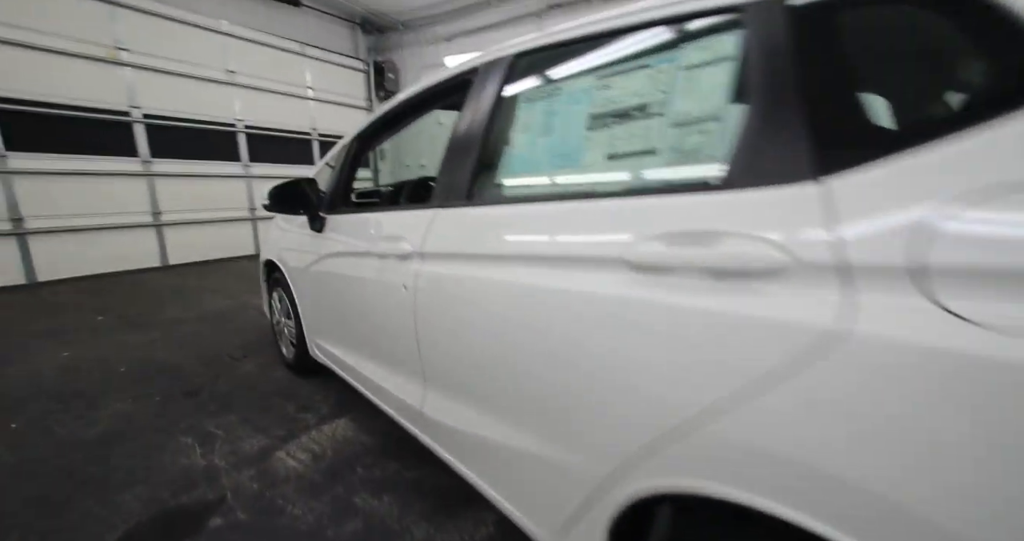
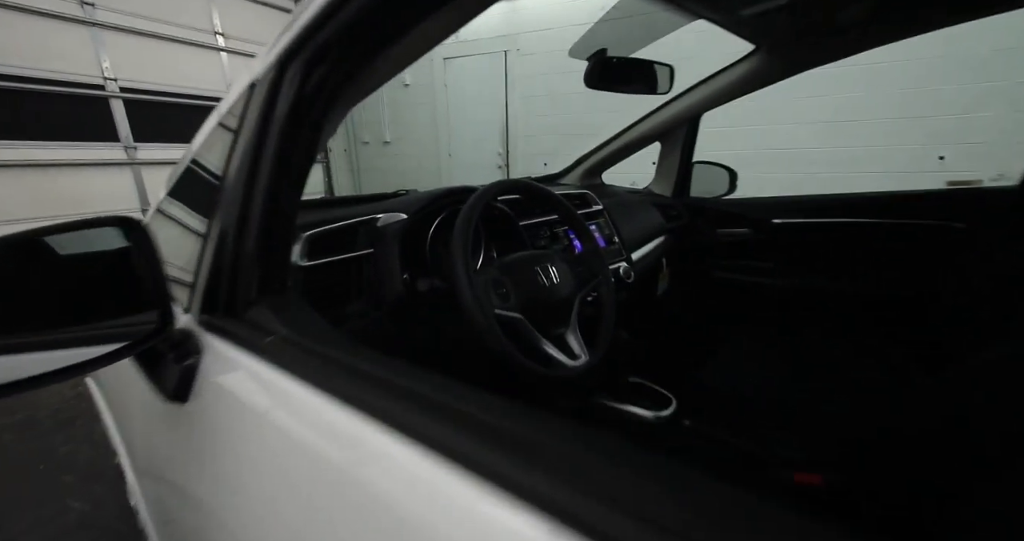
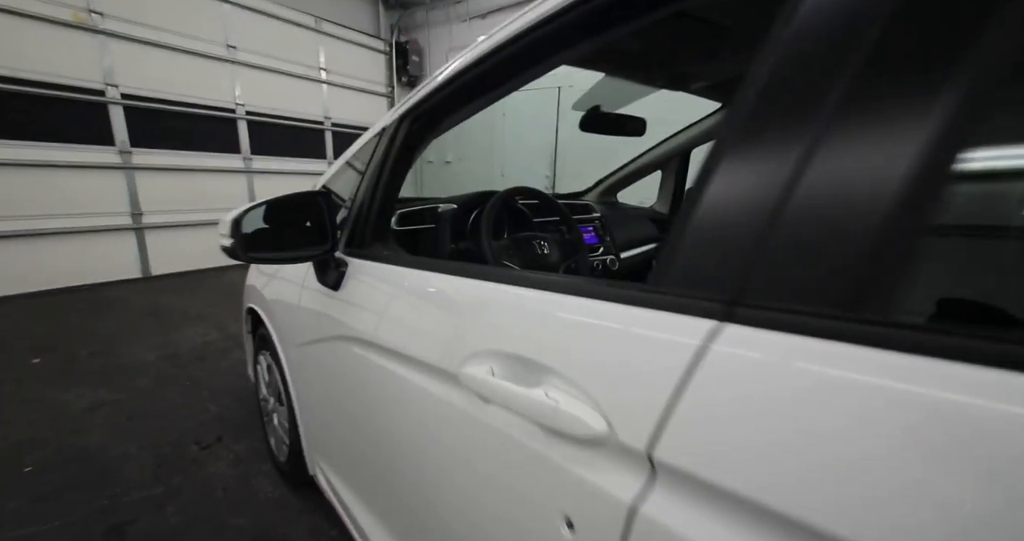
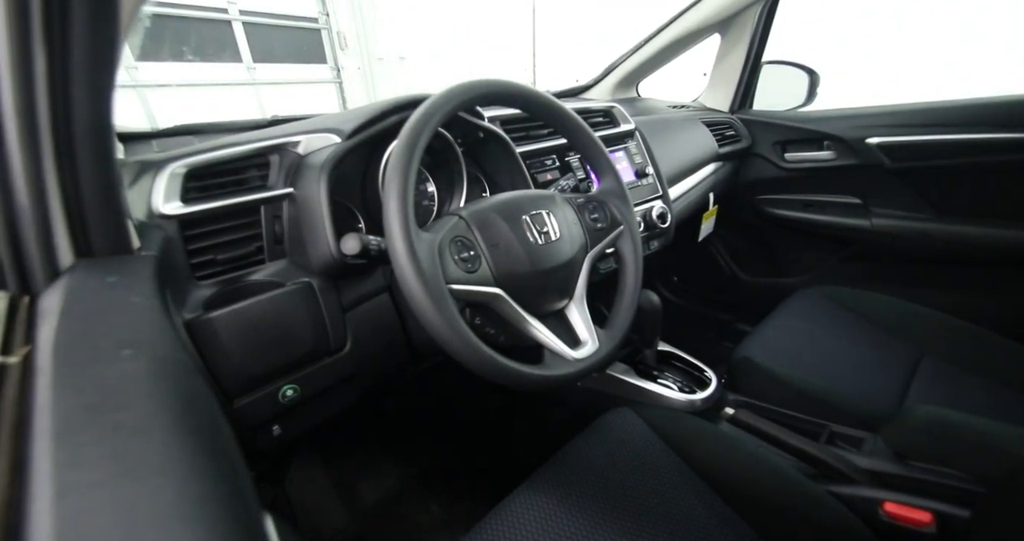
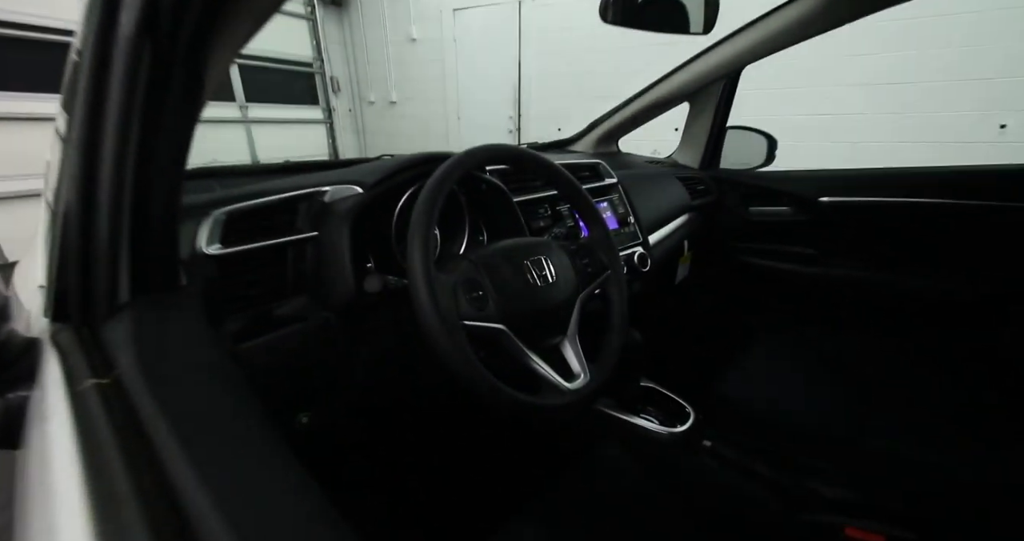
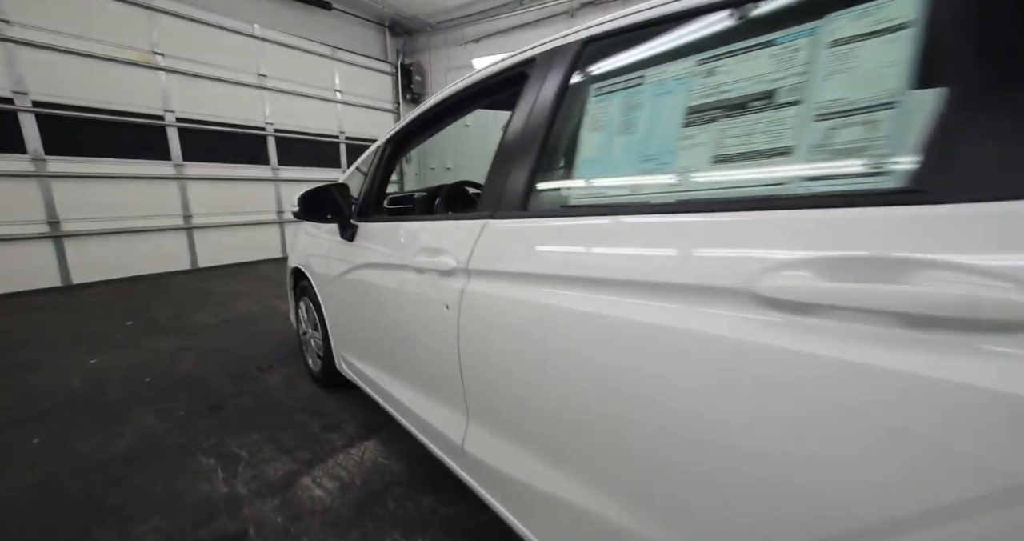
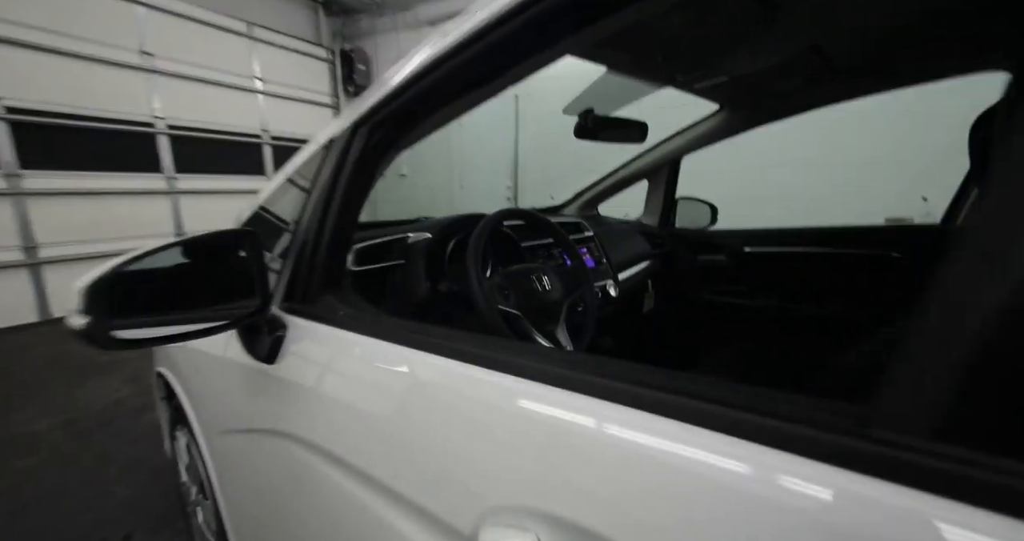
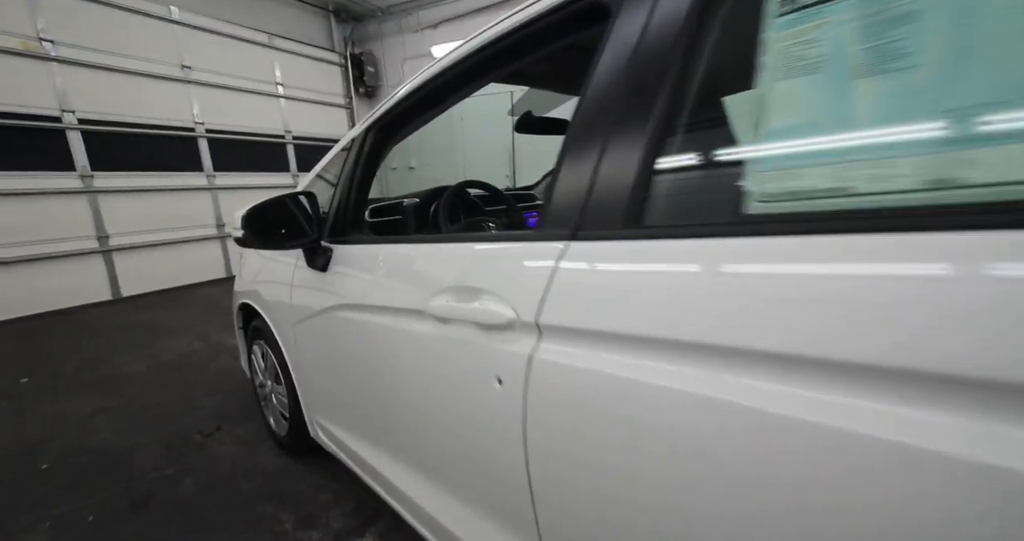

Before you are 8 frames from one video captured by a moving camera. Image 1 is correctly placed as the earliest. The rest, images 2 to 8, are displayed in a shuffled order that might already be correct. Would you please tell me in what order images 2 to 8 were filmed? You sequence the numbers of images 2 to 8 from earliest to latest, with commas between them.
6, 8, 3, 7, 2, 5, 4
